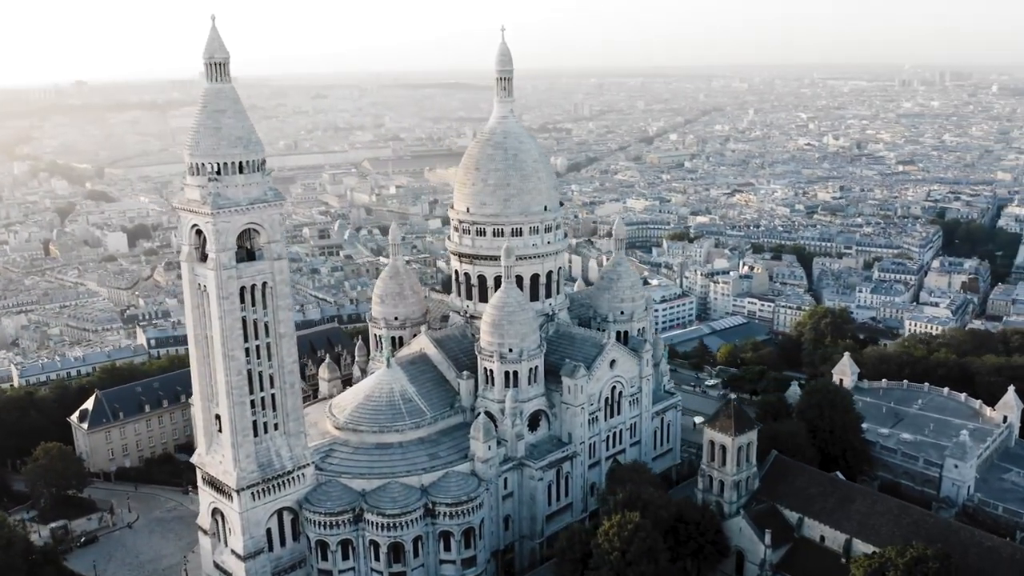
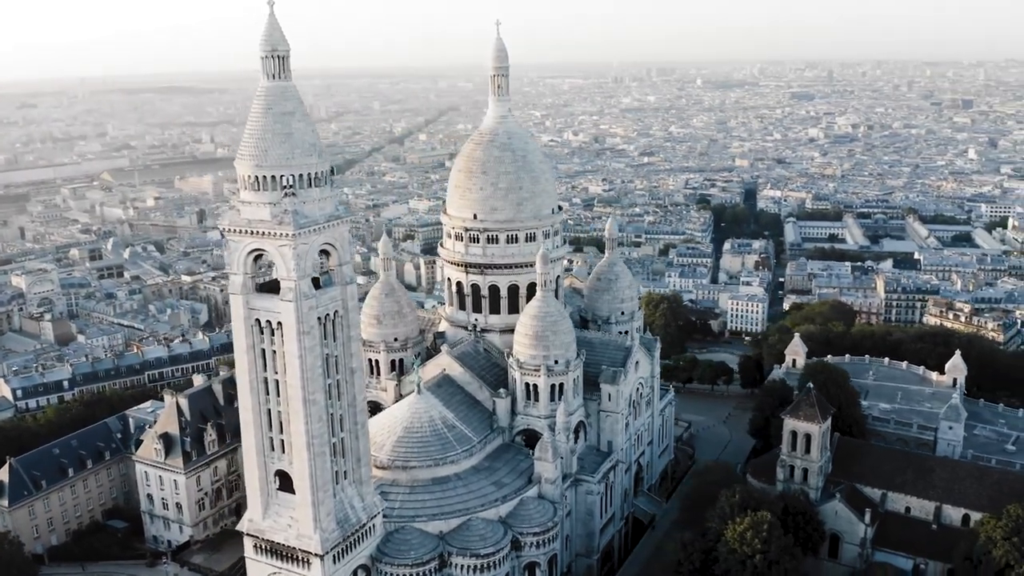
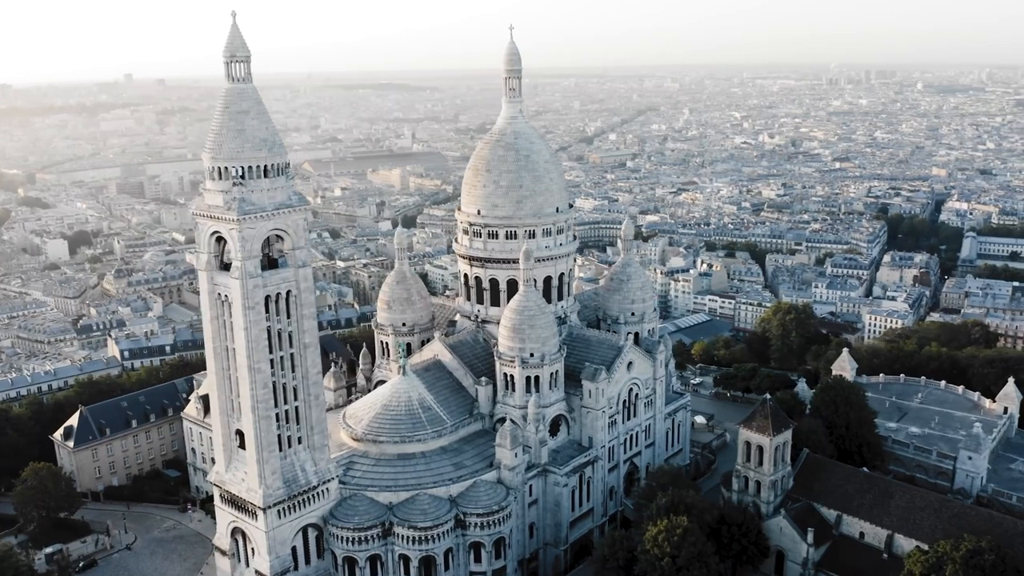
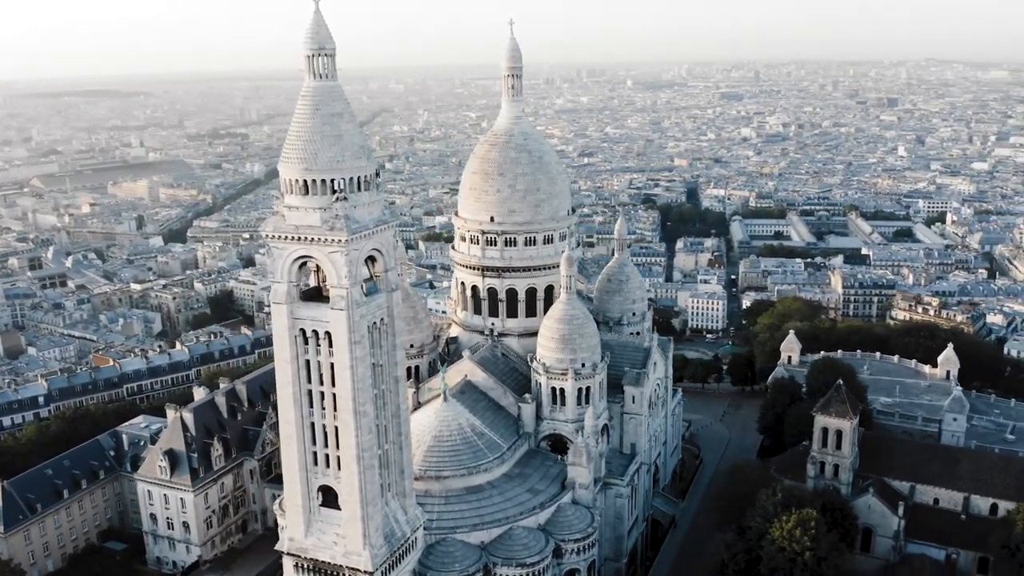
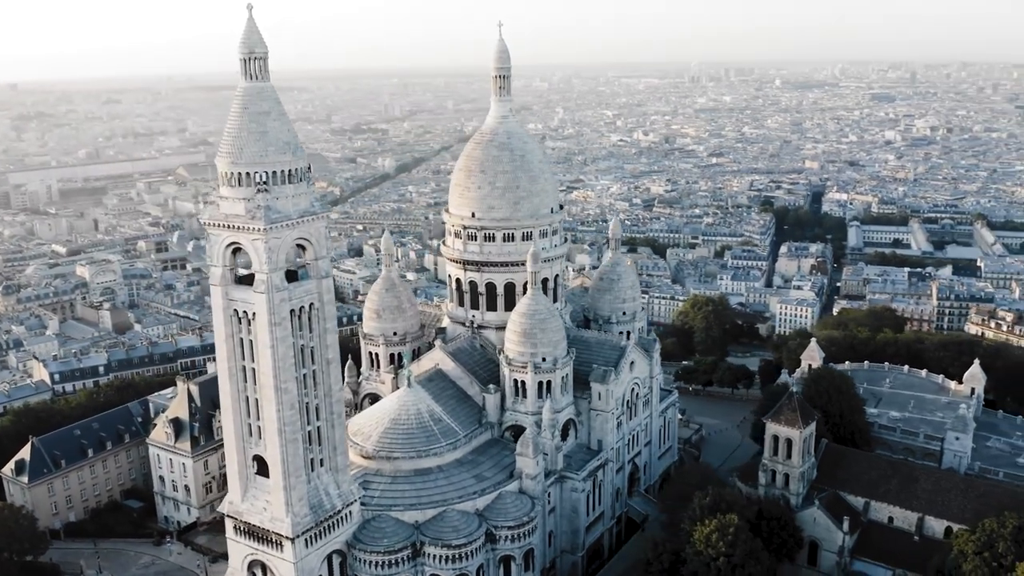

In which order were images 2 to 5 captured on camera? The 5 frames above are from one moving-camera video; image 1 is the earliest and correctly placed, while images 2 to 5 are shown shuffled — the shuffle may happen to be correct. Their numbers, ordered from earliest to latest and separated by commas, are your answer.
3, 5, 2, 4
